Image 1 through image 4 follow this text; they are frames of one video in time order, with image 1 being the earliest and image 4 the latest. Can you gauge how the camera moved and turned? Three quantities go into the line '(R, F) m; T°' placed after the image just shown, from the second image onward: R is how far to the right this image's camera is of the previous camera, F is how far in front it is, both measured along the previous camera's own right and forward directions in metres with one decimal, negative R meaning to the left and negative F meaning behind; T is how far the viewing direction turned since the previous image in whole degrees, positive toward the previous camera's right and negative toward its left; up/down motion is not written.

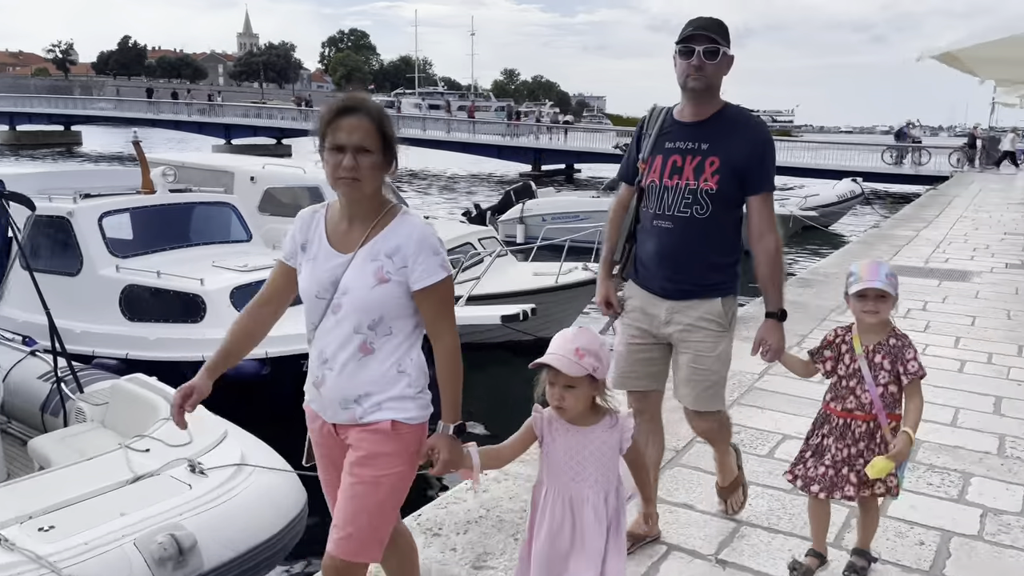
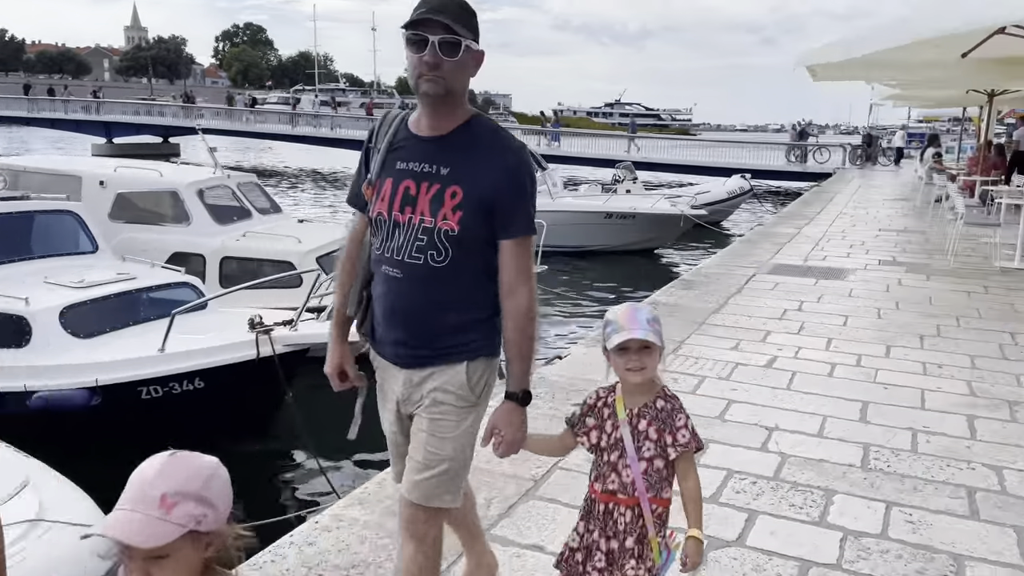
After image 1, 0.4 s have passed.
(+0.3, +0.3) m; +7°
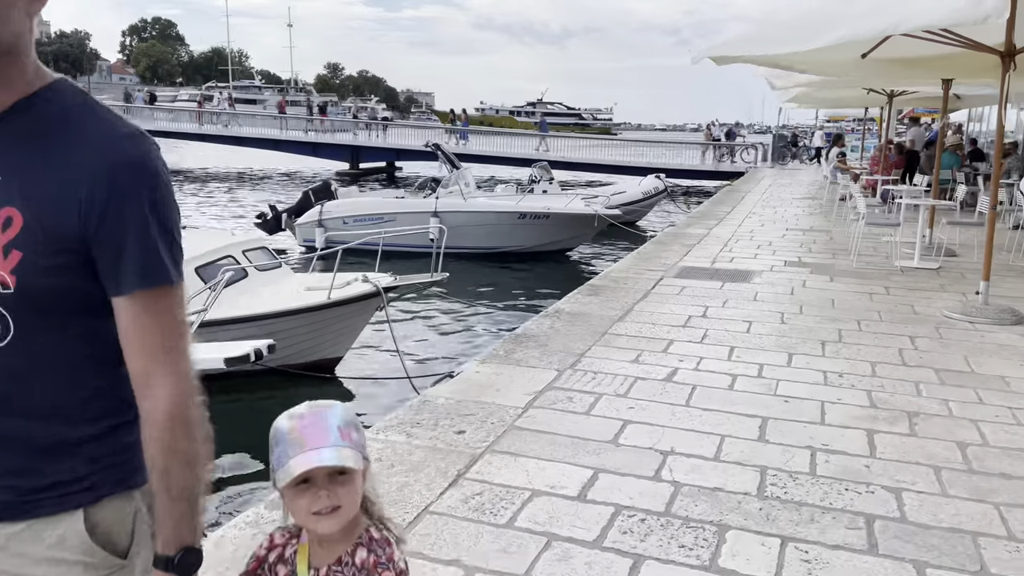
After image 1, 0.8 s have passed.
(+0.3, +0.4) m; +5°
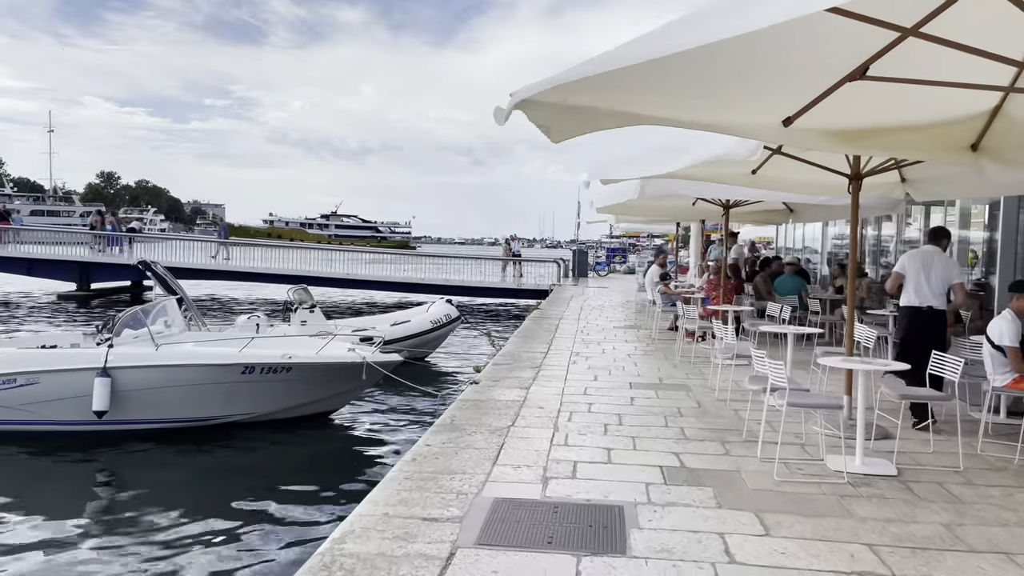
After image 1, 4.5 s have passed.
(+0.9, +4.3) m; +14°
